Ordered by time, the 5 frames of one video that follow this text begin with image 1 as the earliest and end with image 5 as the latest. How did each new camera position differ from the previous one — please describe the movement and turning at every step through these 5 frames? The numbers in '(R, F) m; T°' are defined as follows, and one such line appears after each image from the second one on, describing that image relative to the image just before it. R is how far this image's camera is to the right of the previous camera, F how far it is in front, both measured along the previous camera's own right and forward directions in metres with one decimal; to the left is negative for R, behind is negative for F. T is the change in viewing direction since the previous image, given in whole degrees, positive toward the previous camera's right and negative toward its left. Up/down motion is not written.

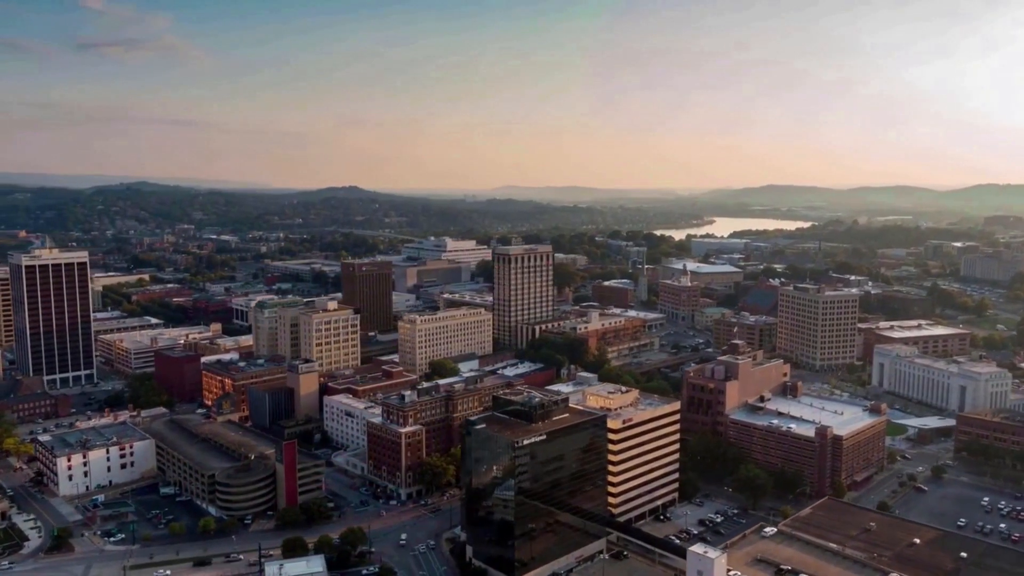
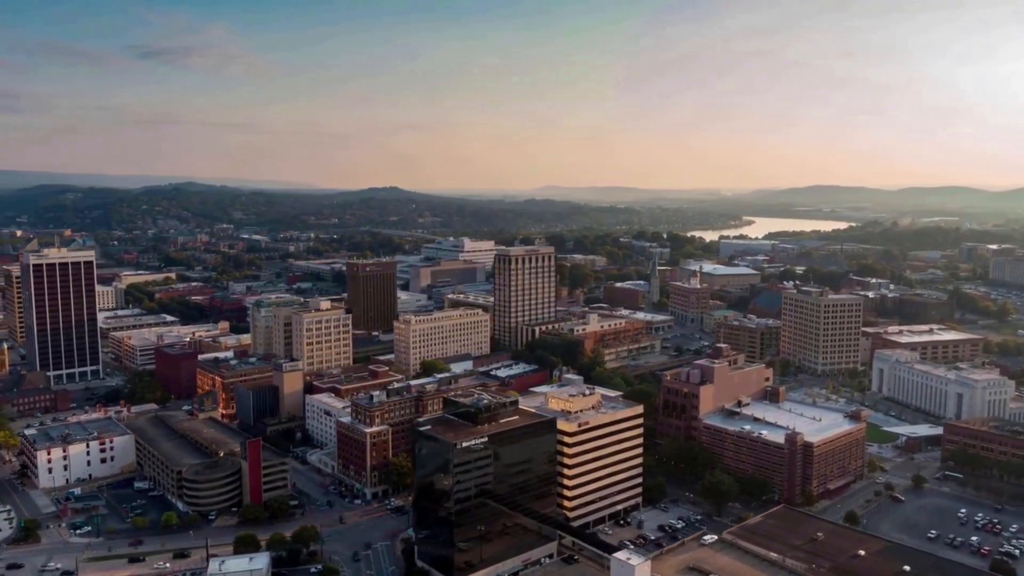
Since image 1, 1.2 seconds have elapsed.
(+3.5, +0.2) m; -3°
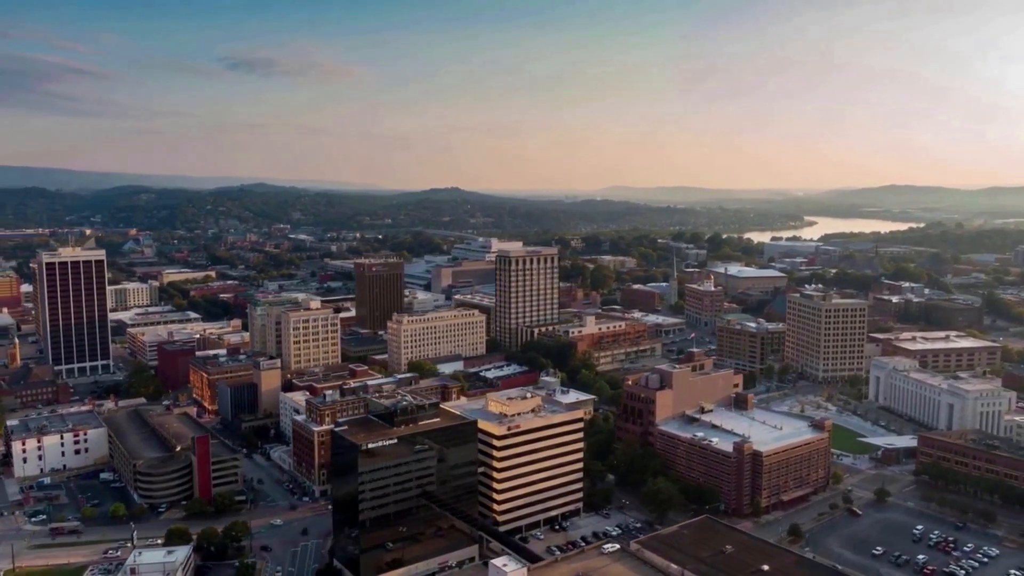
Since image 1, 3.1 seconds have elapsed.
(+5.3, +0.4) m; -5°
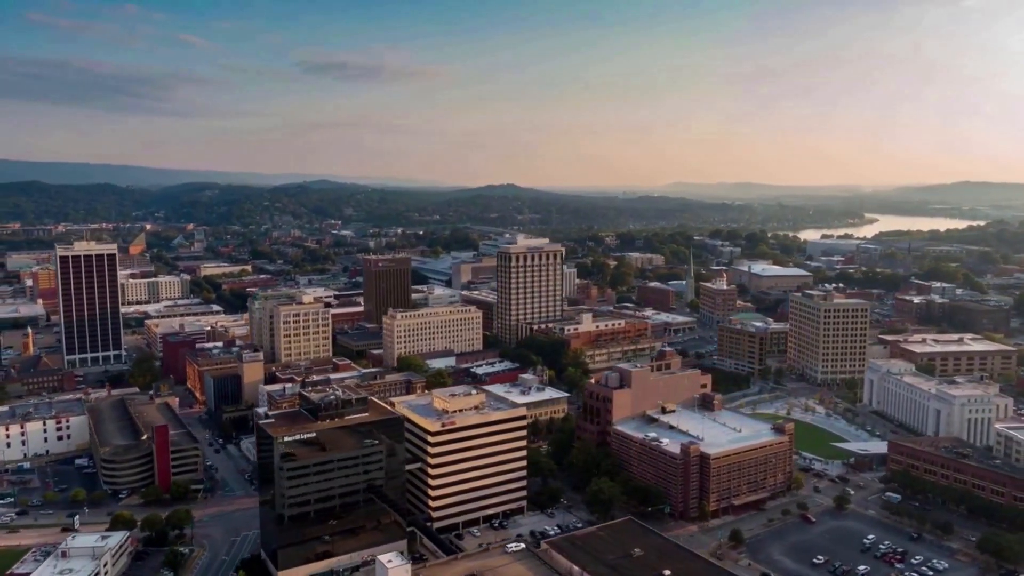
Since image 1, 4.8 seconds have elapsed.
(+4.9, +0.4) m; -4°
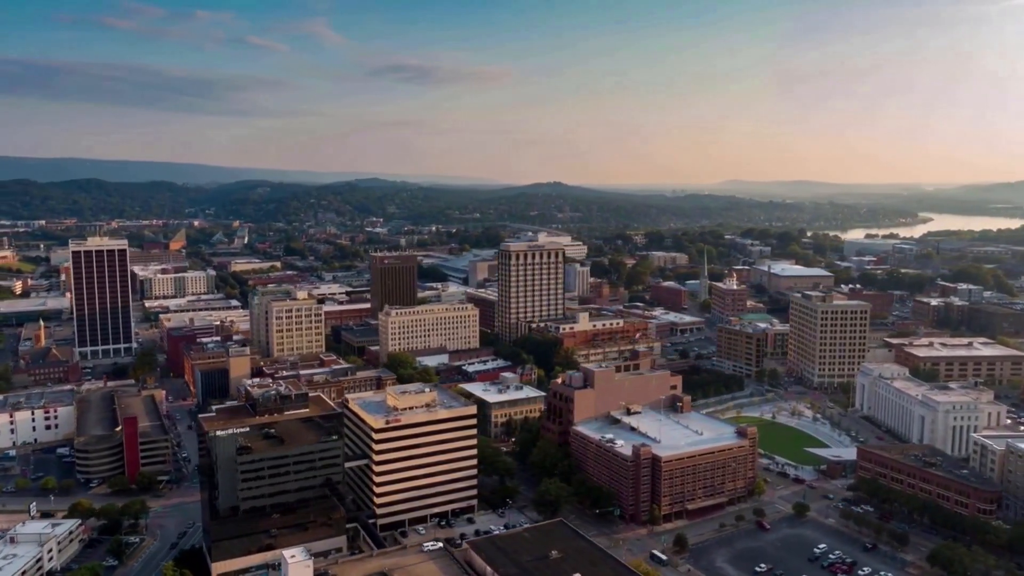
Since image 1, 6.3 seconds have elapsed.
(+4.1, +0.3) m; -4°
